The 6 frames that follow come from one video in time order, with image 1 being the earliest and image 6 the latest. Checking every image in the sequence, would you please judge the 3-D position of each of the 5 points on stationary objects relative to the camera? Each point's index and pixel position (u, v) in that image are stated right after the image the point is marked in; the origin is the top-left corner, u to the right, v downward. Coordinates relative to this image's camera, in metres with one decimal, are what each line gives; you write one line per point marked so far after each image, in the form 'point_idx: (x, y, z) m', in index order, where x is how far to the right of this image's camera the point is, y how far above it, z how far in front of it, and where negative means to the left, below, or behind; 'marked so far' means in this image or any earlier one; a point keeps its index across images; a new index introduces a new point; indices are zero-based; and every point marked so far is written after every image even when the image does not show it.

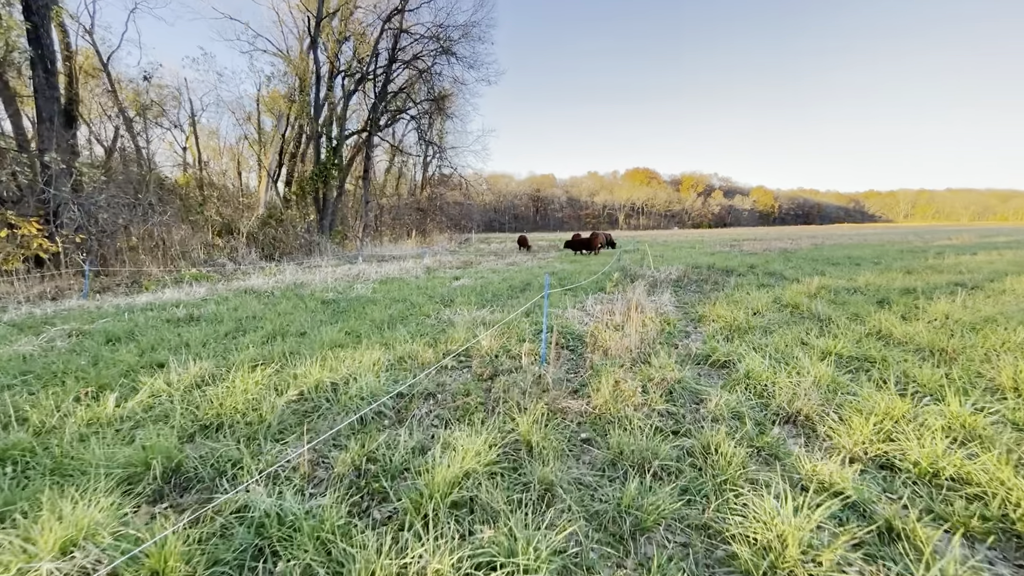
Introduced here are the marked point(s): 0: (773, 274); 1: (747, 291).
0: (+5.1, +0.3, +9.4) m
1: (+3.5, -0.1, +7.1) m
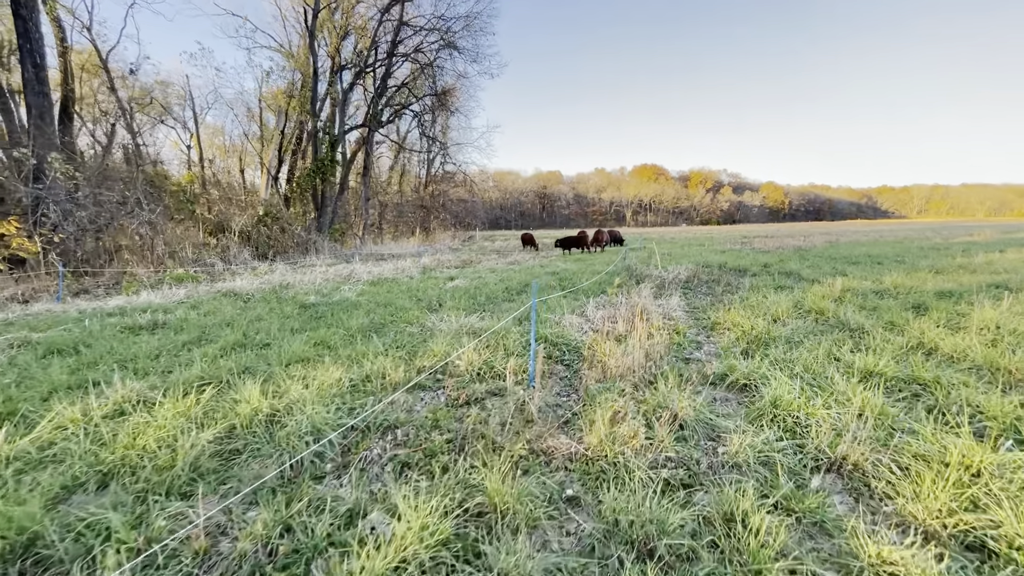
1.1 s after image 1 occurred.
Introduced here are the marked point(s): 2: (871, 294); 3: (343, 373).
0: (+5.0, +0.3, +8.8) m
1: (+3.4, -0.1, +6.5) m
2: (+4.6, -0.1, +6.2) m
3: (-1.2, -0.6, +3.5) m
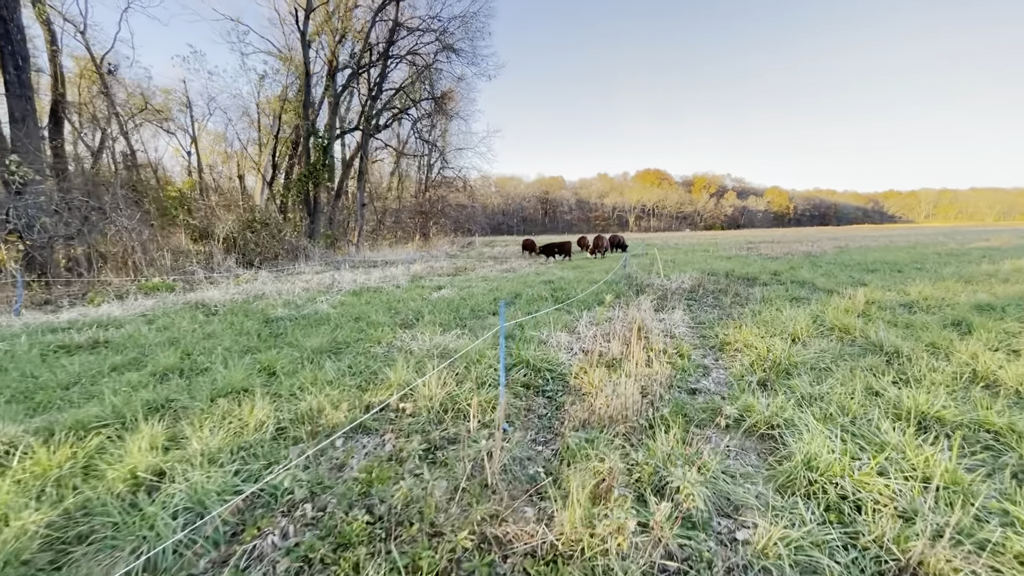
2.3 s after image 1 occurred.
0: (+4.9, +0.1, +8.1) m
1: (+3.2, -0.2, +5.8) m
2: (+4.4, -0.2, +5.5) m
3: (-1.4, -0.7, +2.9) m
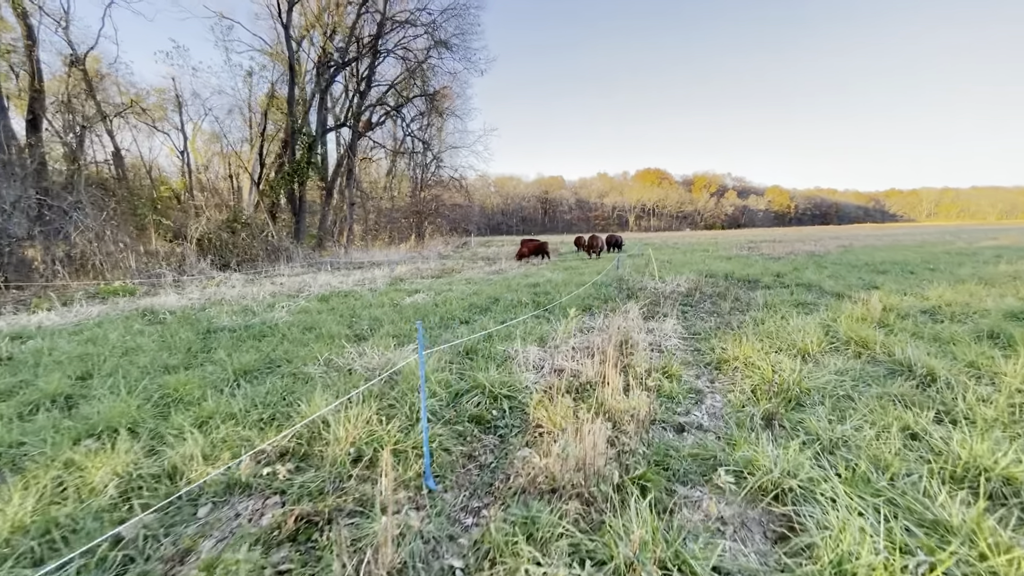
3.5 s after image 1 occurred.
0: (+4.6, 0.0, +7.4) m
1: (+2.9, -0.3, +5.2) m
2: (+4.1, -0.3, +4.8) m
3: (-1.7, -0.8, +2.2) m
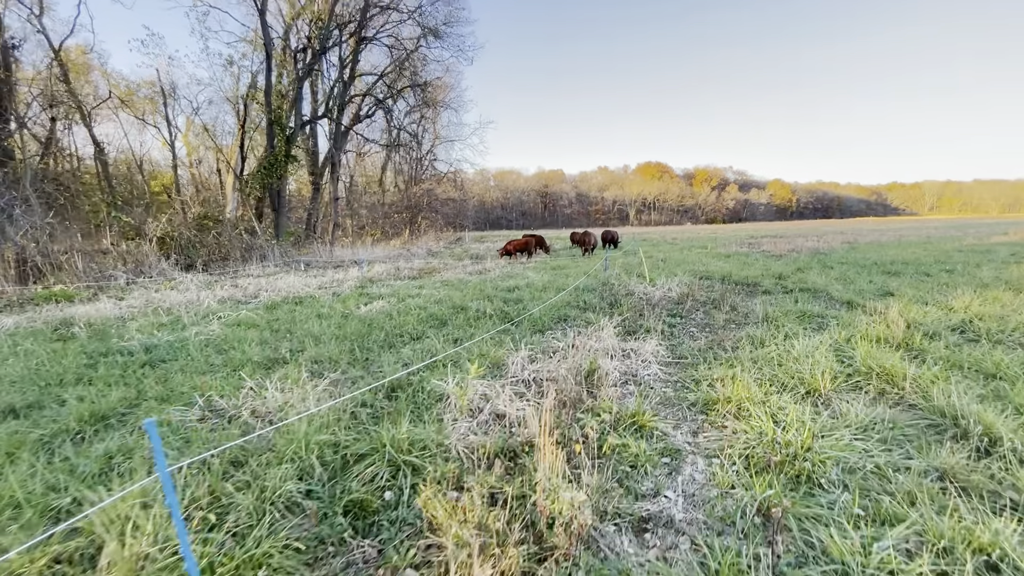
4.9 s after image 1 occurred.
0: (+4.1, -0.1, +6.6) m
1: (+2.5, -0.4, +4.4) m
2: (+3.6, -0.4, +4.0) m
3: (-2.2, -0.9, +1.4) m
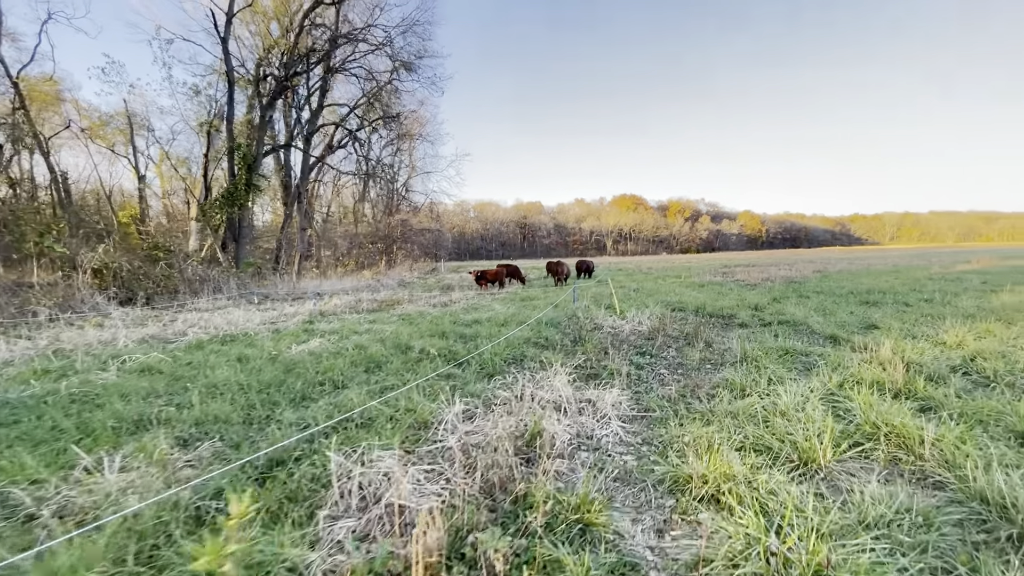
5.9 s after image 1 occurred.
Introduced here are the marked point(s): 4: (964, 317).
0: (+3.6, -0.5, +6.1) m
1: (+2.0, -0.7, +3.7) m
2: (+3.2, -0.6, +3.4) m
3: (-2.5, -1.1, +0.6) m
4: (+5.8, -0.4, +6.1) m
